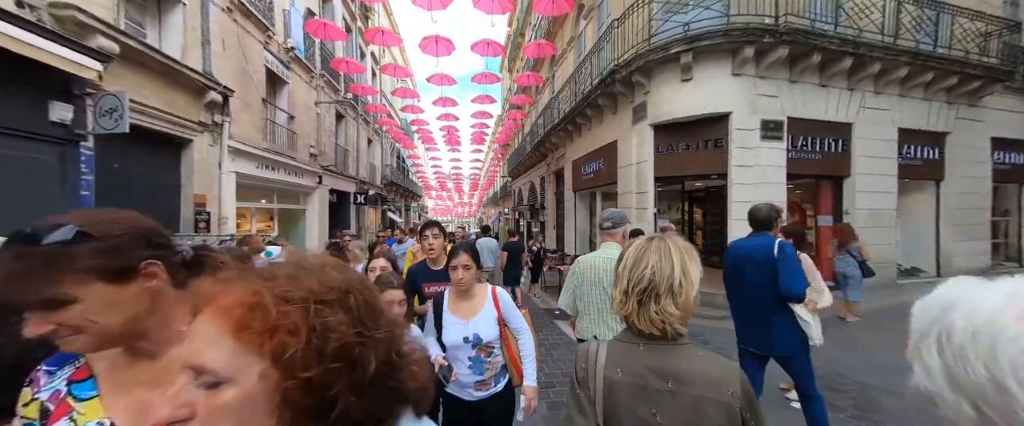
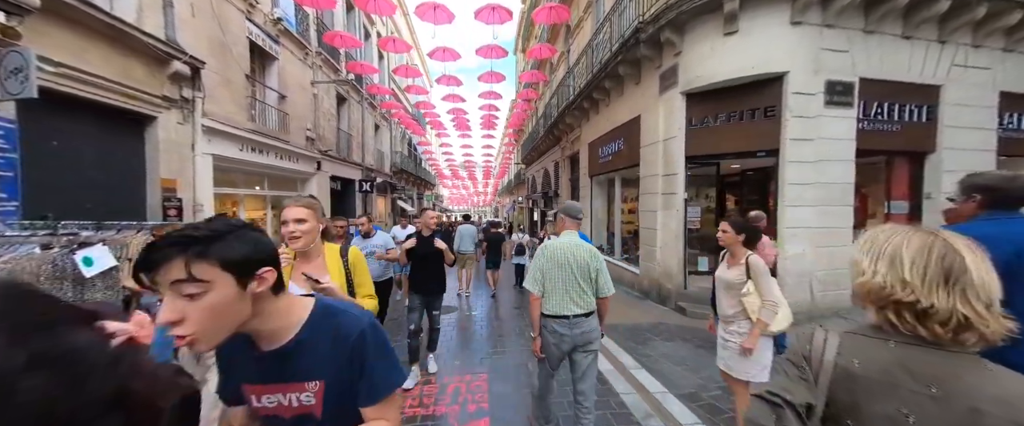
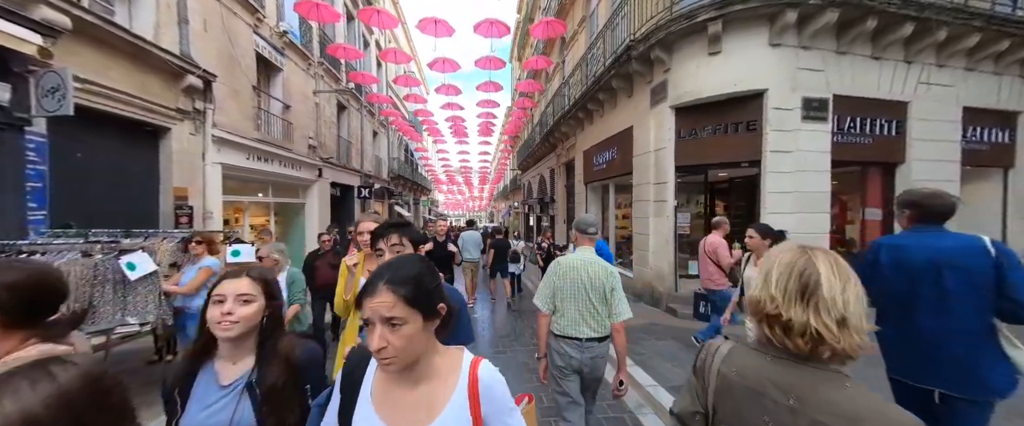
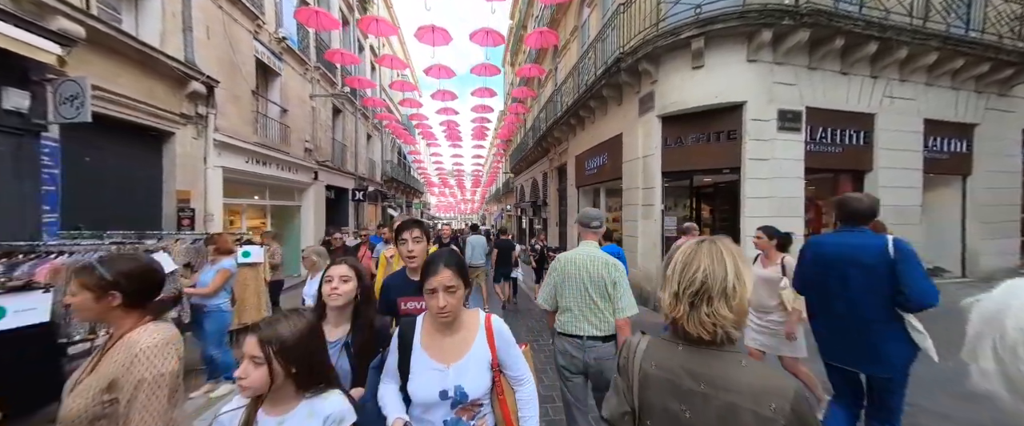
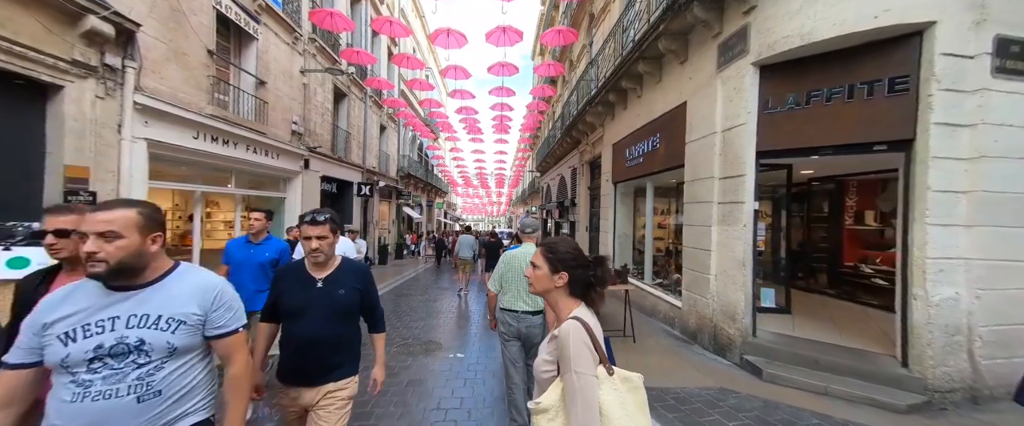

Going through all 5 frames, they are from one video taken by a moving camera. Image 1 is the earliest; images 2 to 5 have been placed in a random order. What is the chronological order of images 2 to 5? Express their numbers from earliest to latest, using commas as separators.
4, 3, 2, 5
